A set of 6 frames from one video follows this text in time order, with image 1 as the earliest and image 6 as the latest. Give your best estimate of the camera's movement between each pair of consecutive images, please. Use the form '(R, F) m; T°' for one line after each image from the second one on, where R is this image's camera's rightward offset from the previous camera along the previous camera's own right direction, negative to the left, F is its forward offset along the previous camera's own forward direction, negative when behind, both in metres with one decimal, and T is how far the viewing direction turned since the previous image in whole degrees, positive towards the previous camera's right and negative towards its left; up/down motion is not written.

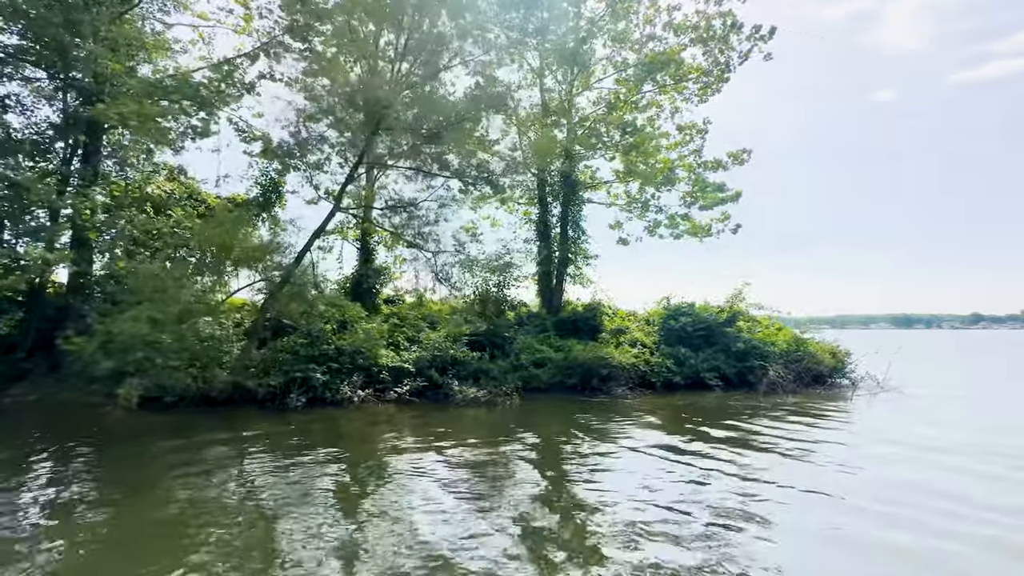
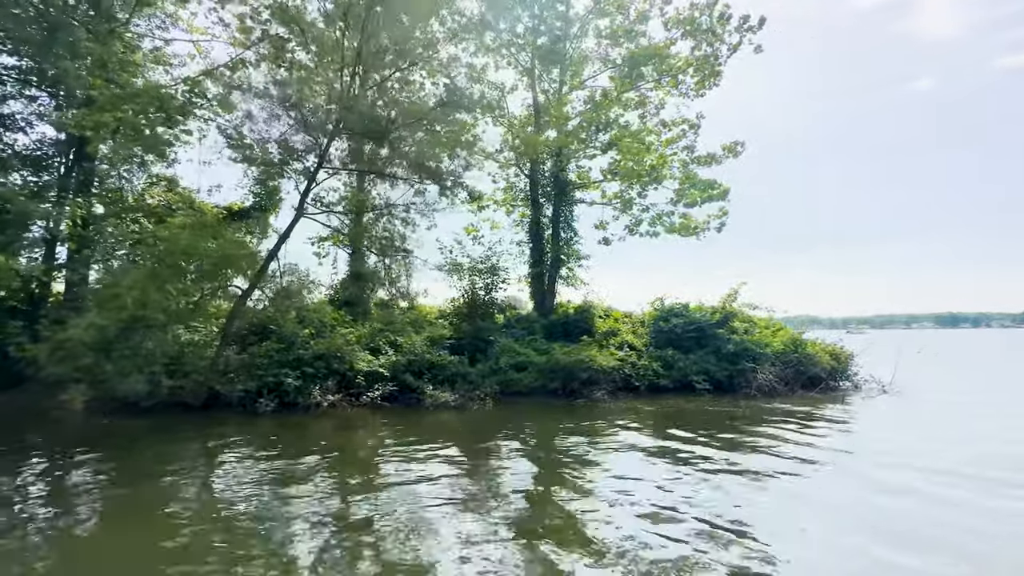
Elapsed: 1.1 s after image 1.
(+0.4, 0.0) m; -1°
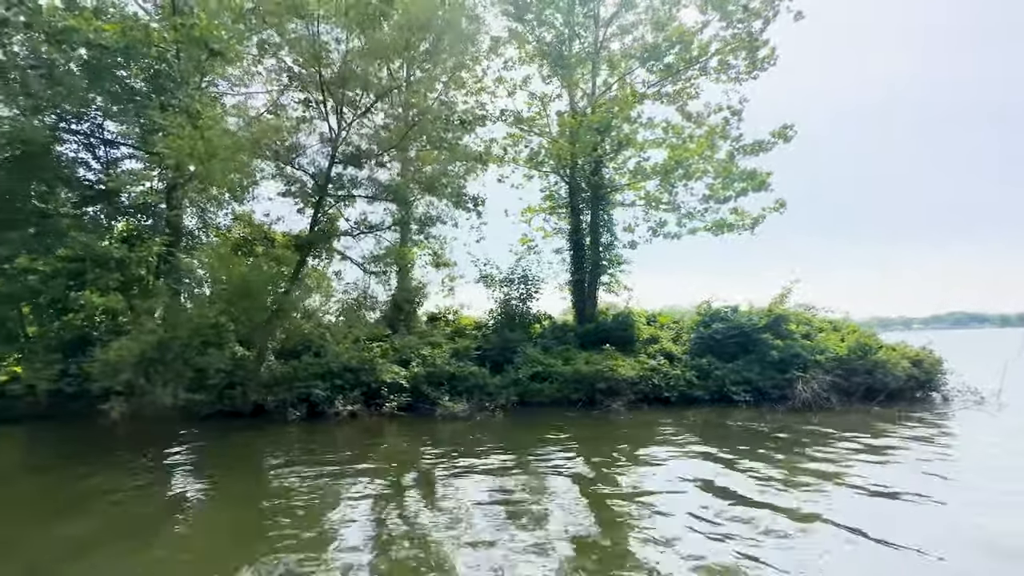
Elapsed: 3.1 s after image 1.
(+0.2, -0.5) m; -5°
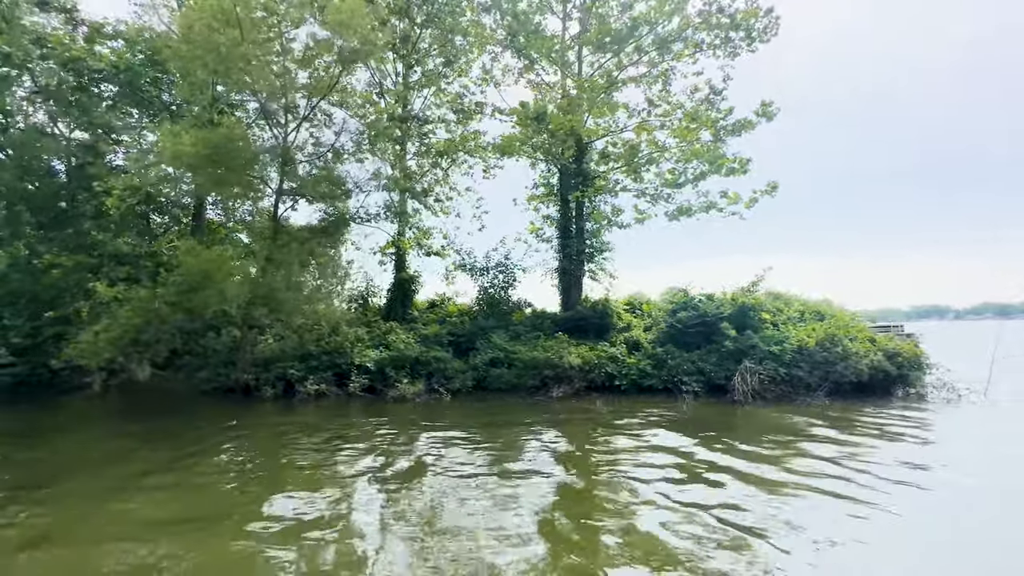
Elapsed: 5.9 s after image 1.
(-0.1, -0.8) m; +1°
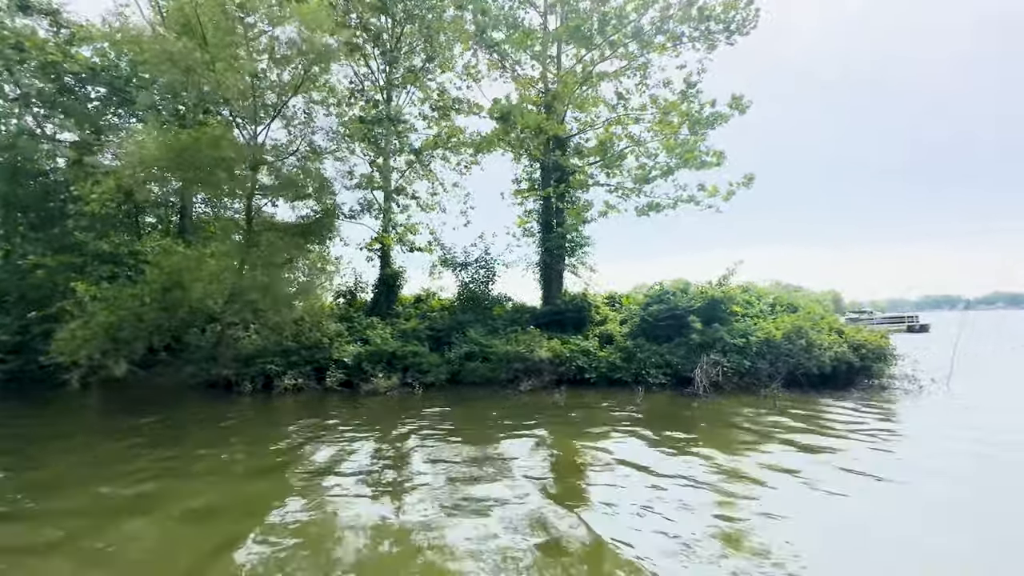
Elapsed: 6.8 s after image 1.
(0.0, -0.5) m; +2°
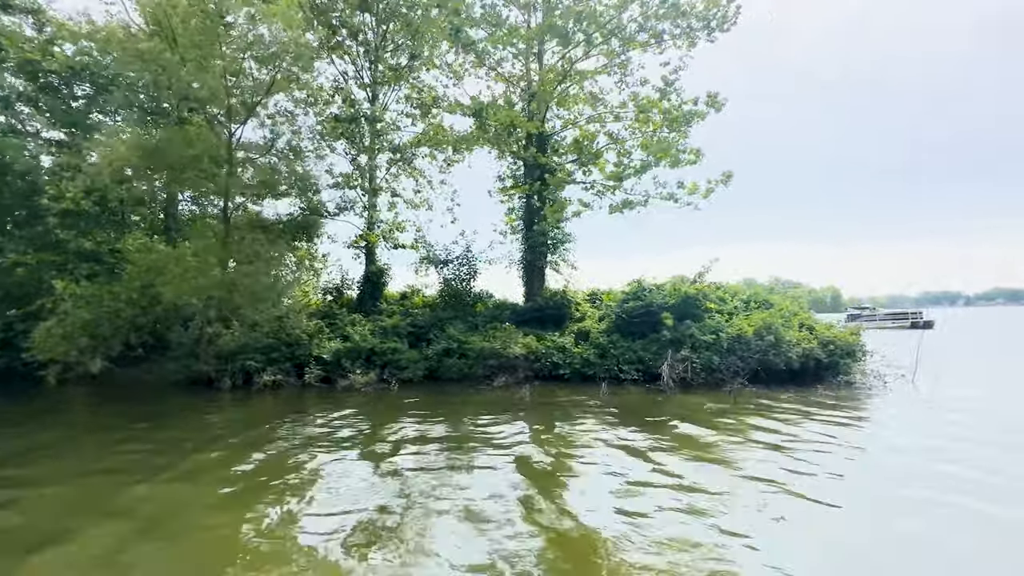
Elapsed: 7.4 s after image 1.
(0.0, -0.4) m; +2°
